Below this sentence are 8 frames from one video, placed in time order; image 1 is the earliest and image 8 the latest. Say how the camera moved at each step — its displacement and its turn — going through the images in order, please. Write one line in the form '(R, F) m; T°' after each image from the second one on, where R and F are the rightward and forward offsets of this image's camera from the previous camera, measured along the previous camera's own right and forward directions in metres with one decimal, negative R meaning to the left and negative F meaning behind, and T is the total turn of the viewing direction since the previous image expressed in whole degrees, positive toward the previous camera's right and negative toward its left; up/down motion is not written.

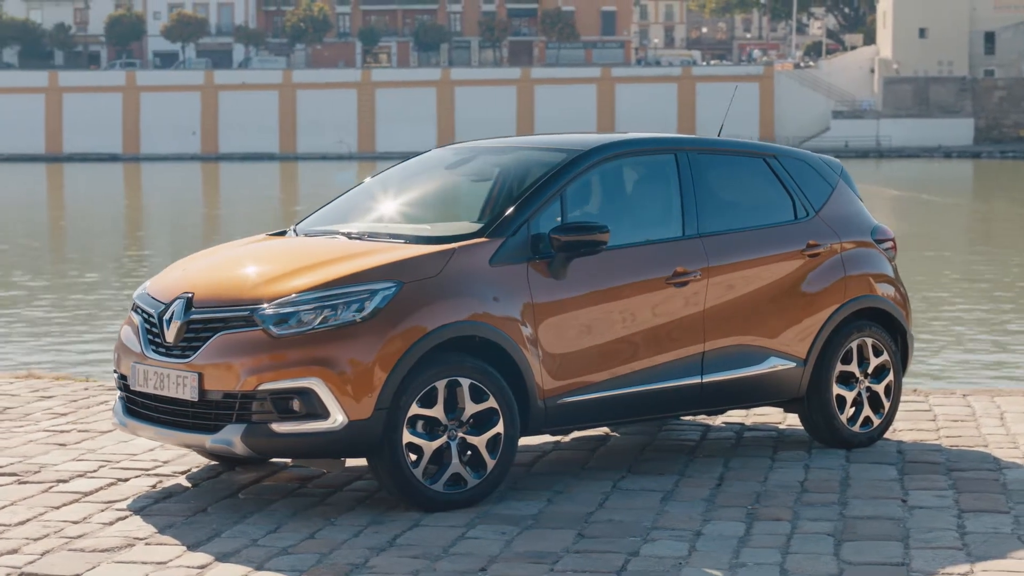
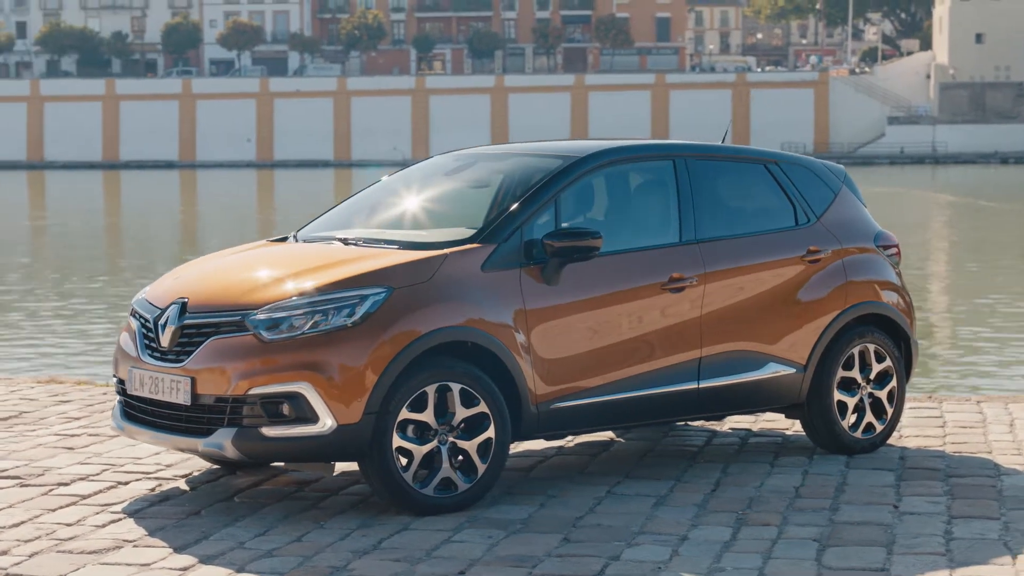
(+0.2, 0.0) m; -2°
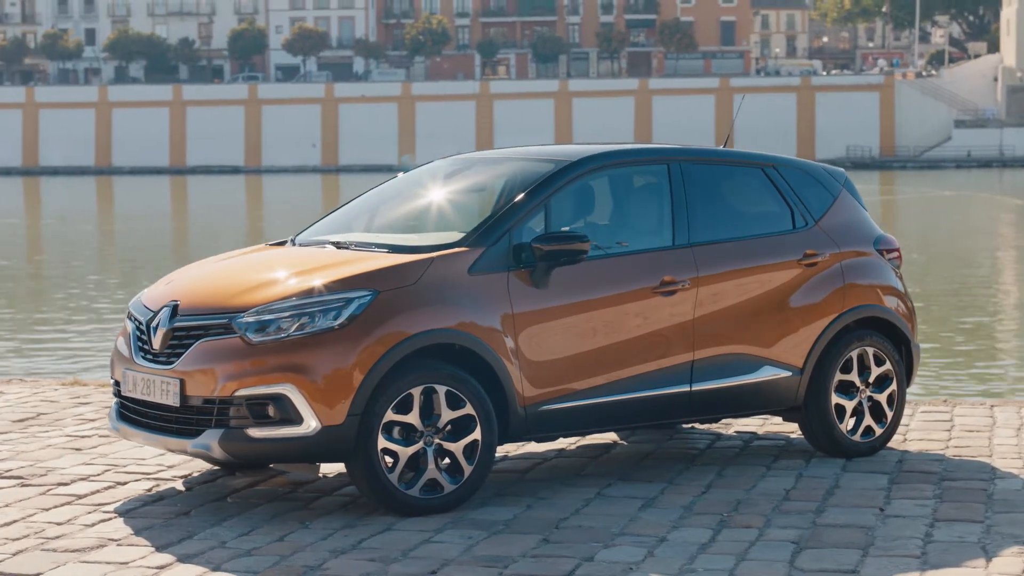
(+0.2, 0.0) m; -2°
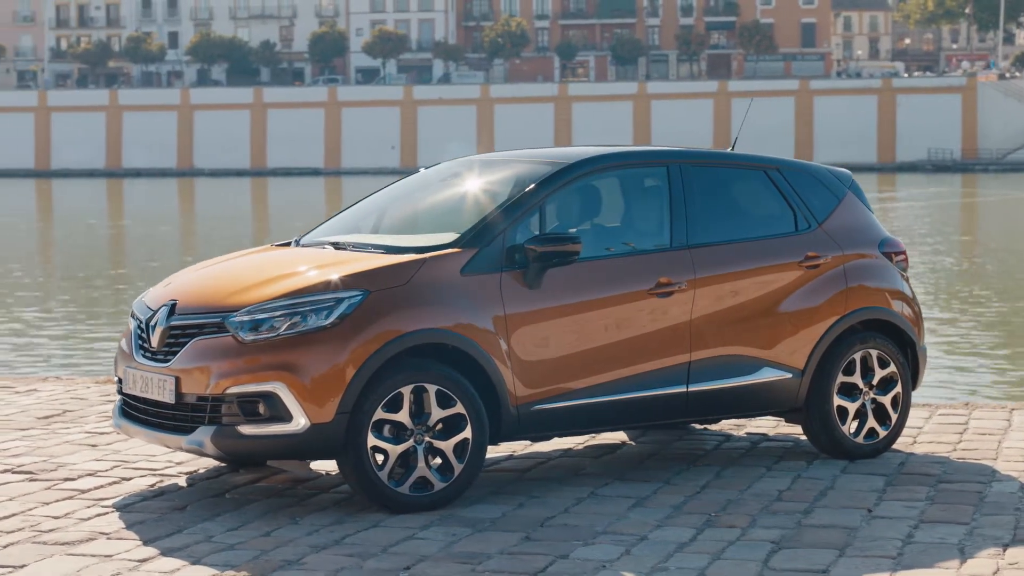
(+0.3, -0.1) m; -2°
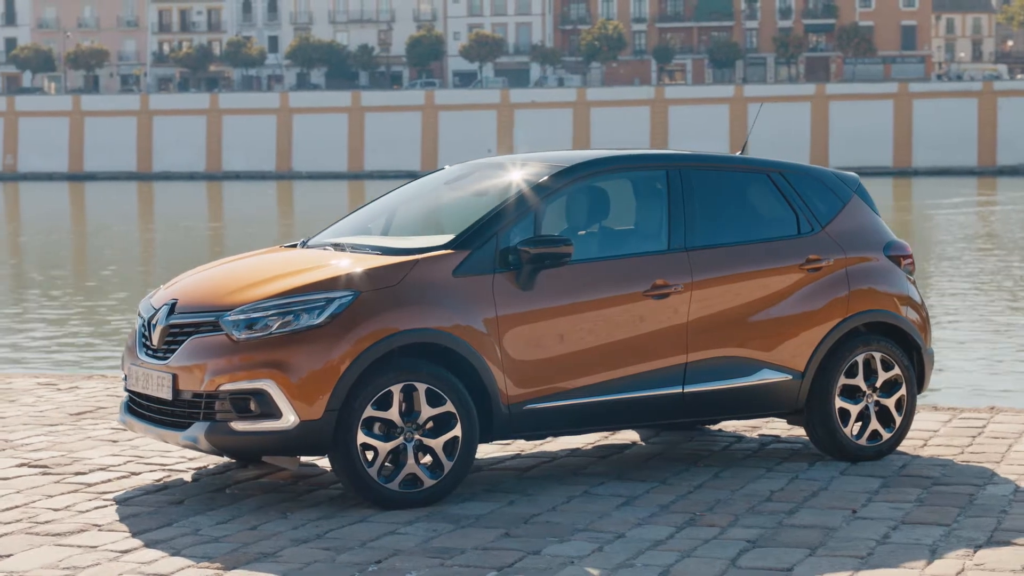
(+0.3, -0.1) m; -3°
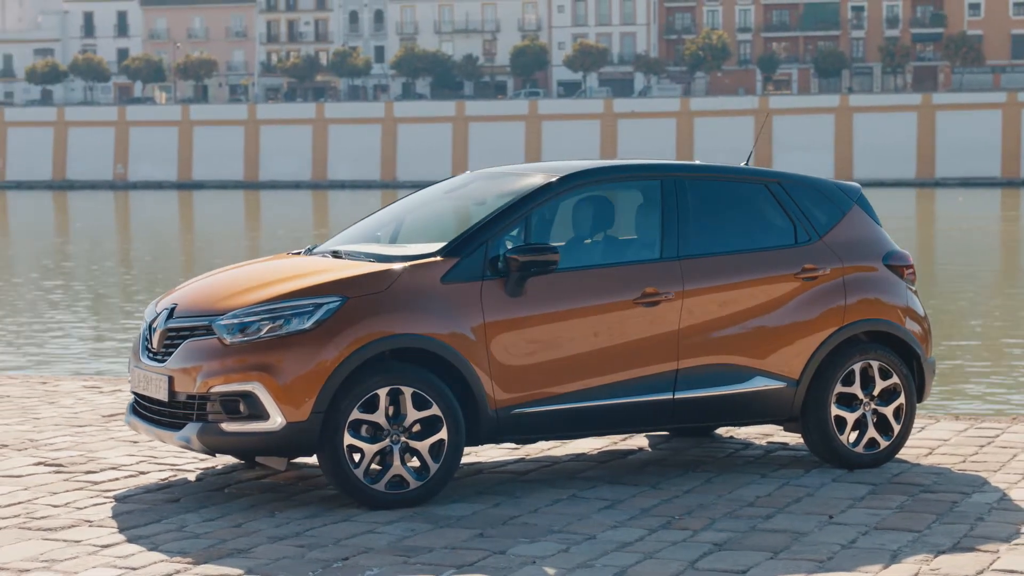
(+0.4, -0.1) m; -3°
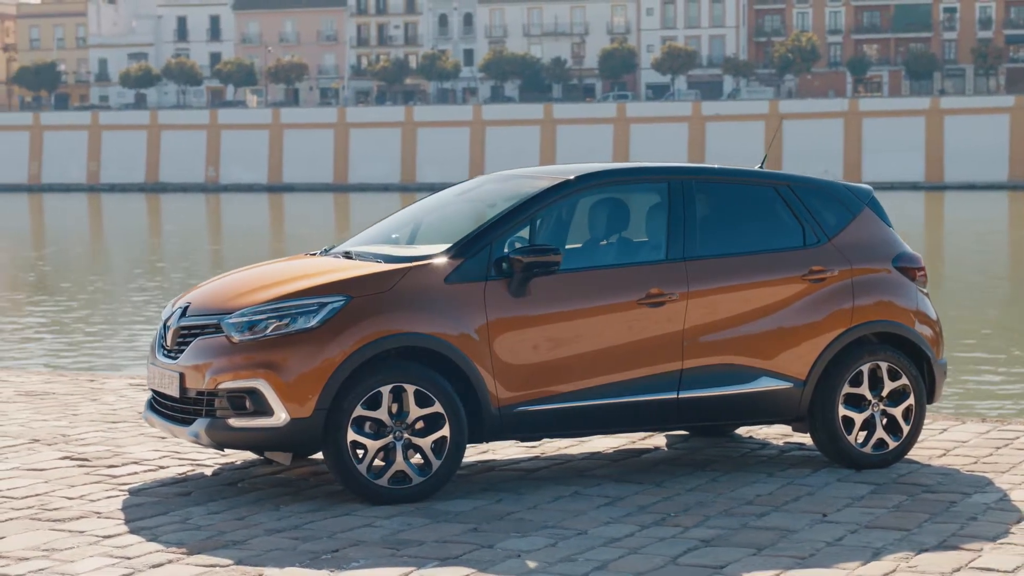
(+0.3, -0.1) m; -3°
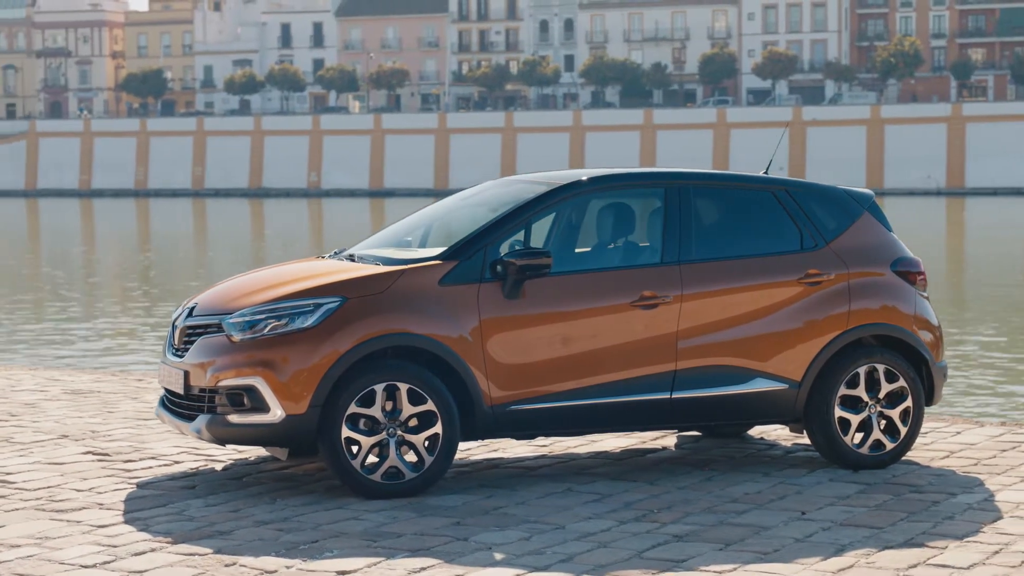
(+0.4, -0.2) m; -3°
